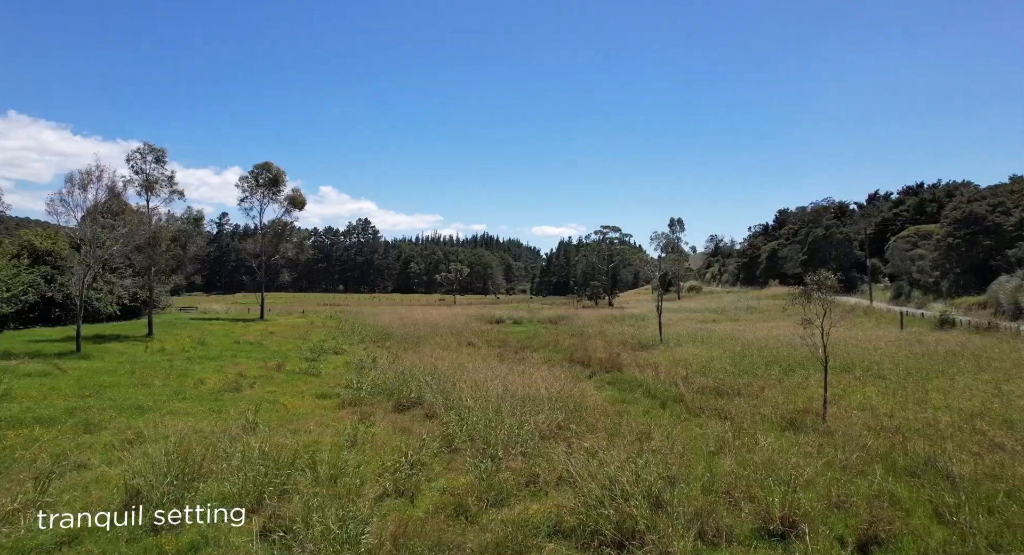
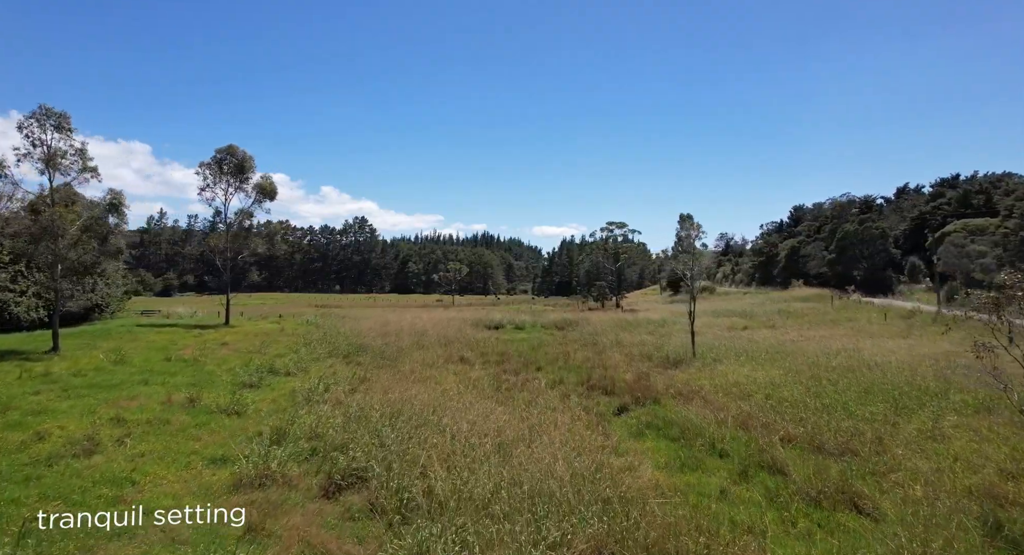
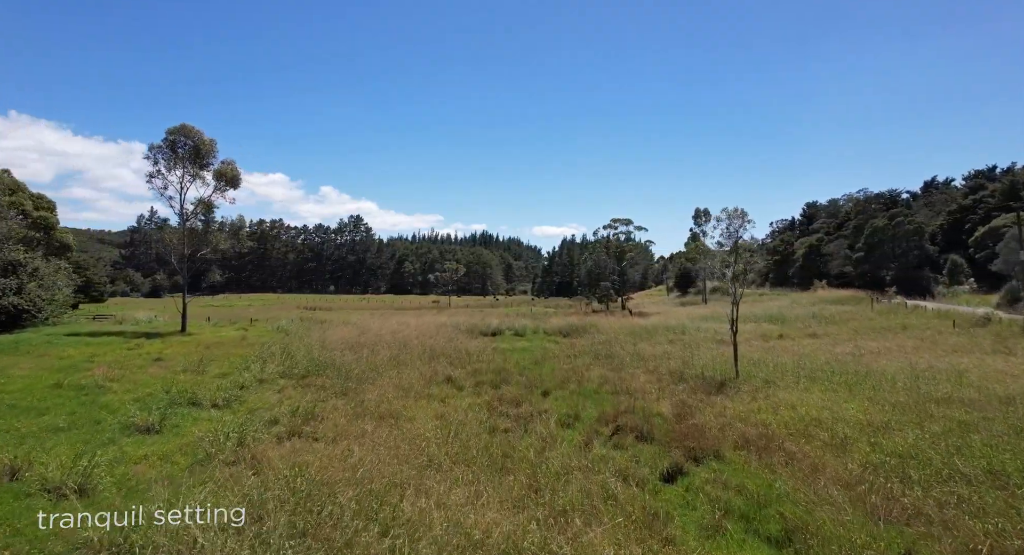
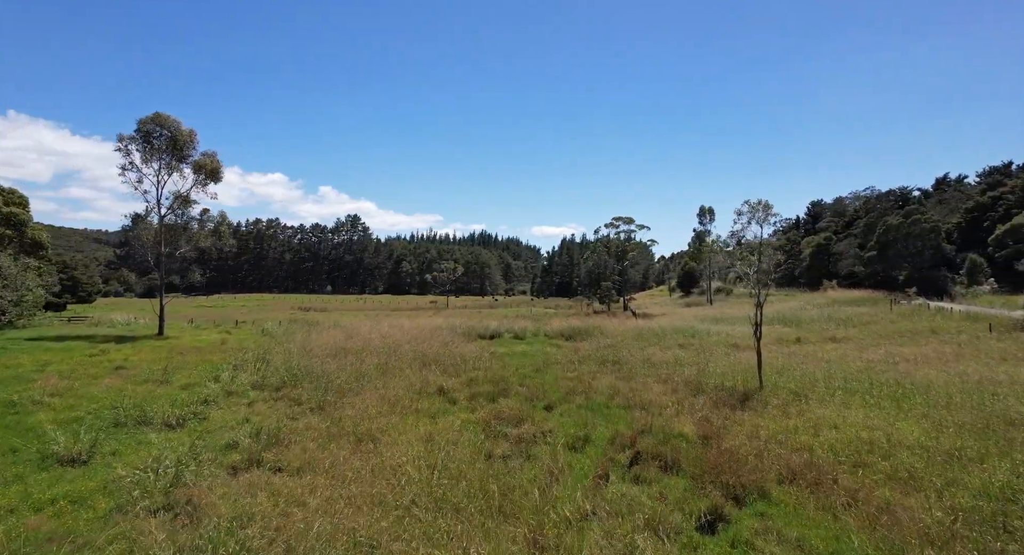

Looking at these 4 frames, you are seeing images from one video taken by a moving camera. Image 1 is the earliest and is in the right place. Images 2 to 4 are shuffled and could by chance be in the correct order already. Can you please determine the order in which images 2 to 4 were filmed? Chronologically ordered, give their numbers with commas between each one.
2, 3, 4
